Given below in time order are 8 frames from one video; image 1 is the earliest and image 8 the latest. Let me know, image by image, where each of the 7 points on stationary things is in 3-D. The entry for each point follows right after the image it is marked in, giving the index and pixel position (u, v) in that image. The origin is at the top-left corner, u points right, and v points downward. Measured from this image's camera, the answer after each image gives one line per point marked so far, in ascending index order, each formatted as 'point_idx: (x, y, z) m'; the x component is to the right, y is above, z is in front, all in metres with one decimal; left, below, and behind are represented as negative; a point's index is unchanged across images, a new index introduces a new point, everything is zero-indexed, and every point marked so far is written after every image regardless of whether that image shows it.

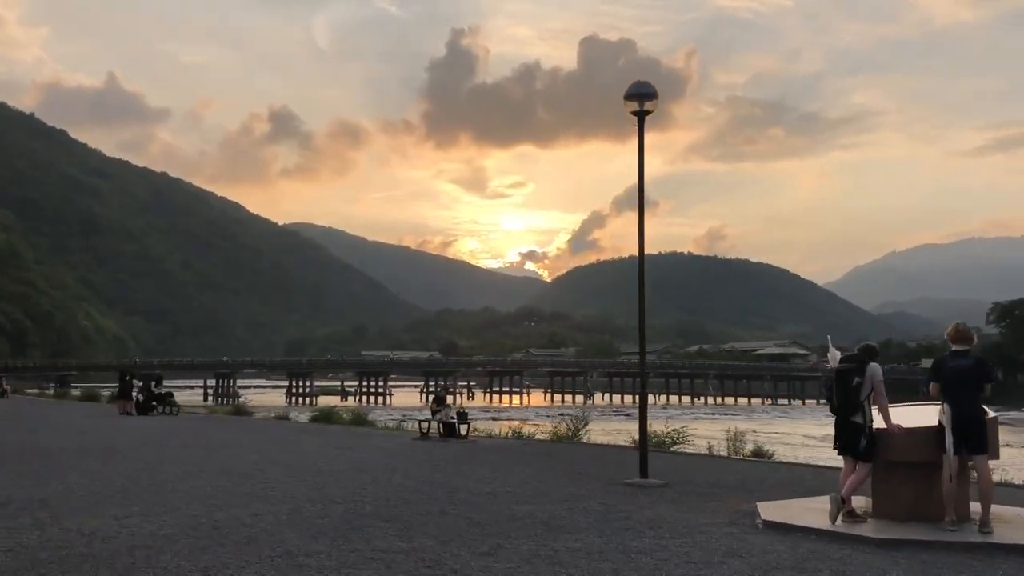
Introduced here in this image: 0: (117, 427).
0: (-7.7, -3.4, +17.8) m
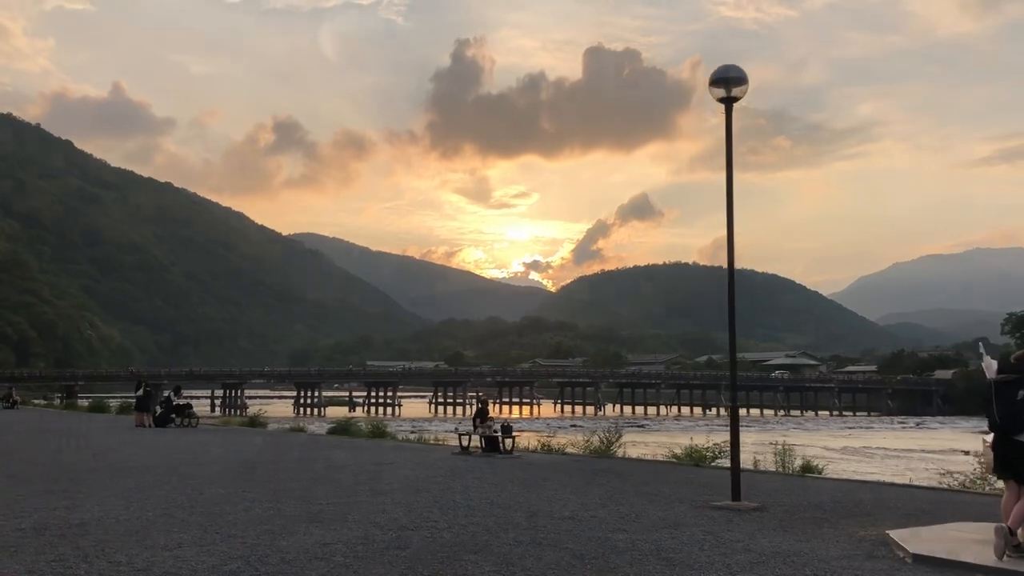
0: (-7.0, -3.5, +17.0) m
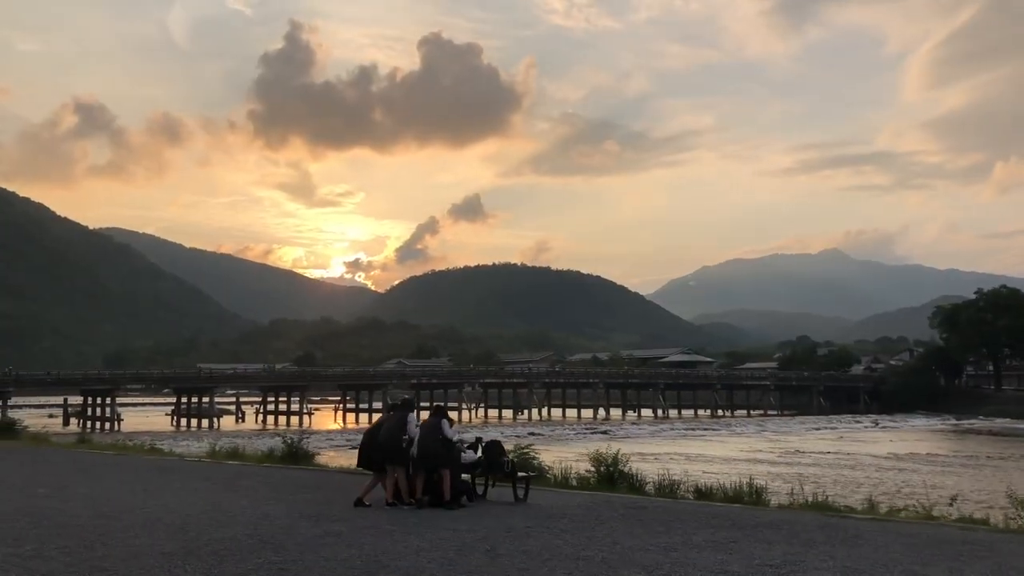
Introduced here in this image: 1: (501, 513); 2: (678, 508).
0: (-5.7, -3.0, +16.2) m
1: (-0.1, -1.9, +7.8) m
2: (+1.5, -2.0, +8.2) m
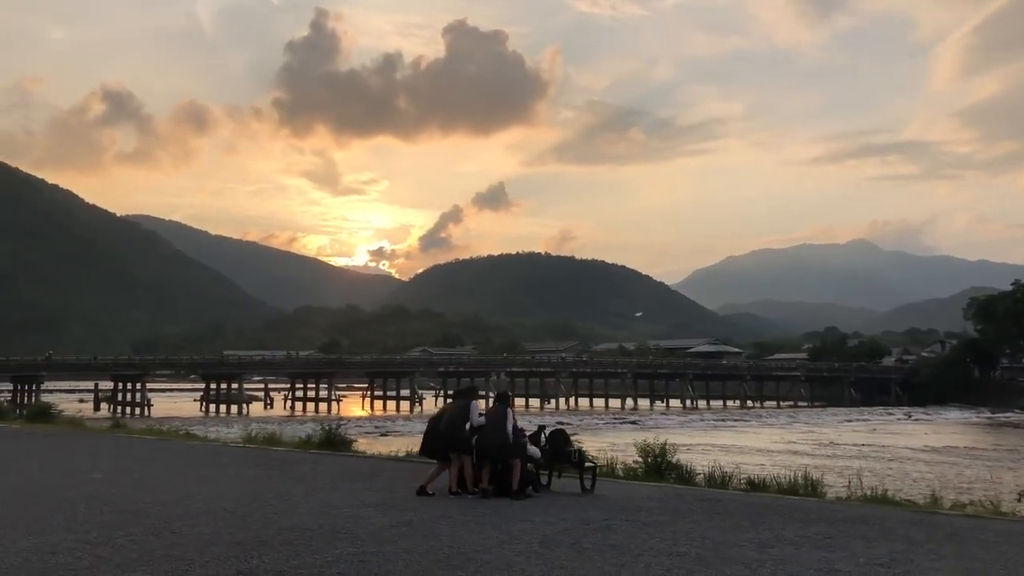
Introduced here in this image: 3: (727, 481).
0: (-4.9, -2.7, +16.1) m
1: (+0.5, -1.8, +7.5) m
2: (+2.1, -1.9, +7.9) m
3: (+3.4, -3.1, +14.6) m
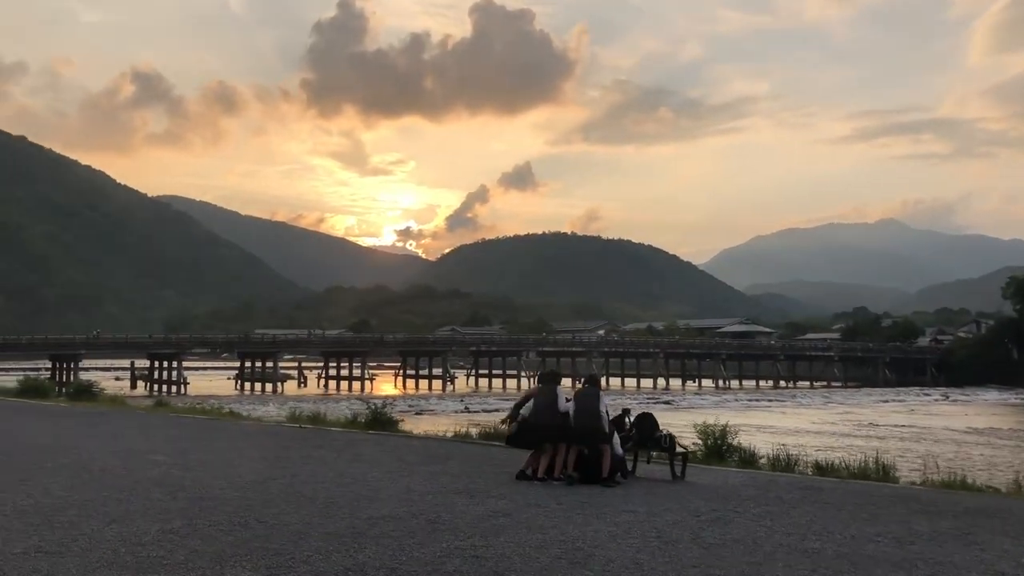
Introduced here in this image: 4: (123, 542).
0: (-4.0, -2.4, +15.8) m
1: (+1.2, -1.6, +7.1) m
2: (+2.8, -1.7, +7.4) m
3: (+4.3, -2.7, +14.1) m
4: (-2.2, -1.4, +5.0) m
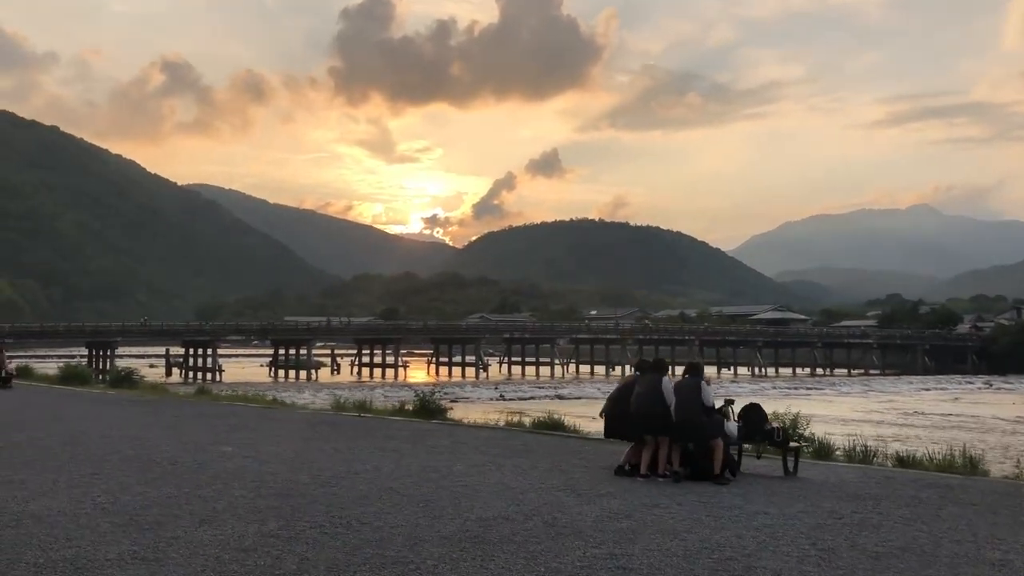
0: (-3.0, -2.1, +15.4) m
1: (+2.0, -1.4, +6.5) m
2: (+3.6, -1.5, +6.8) m
3: (+5.3, -2.5, +13.5) m
4: (-1.5, -1.3, +4.6) m
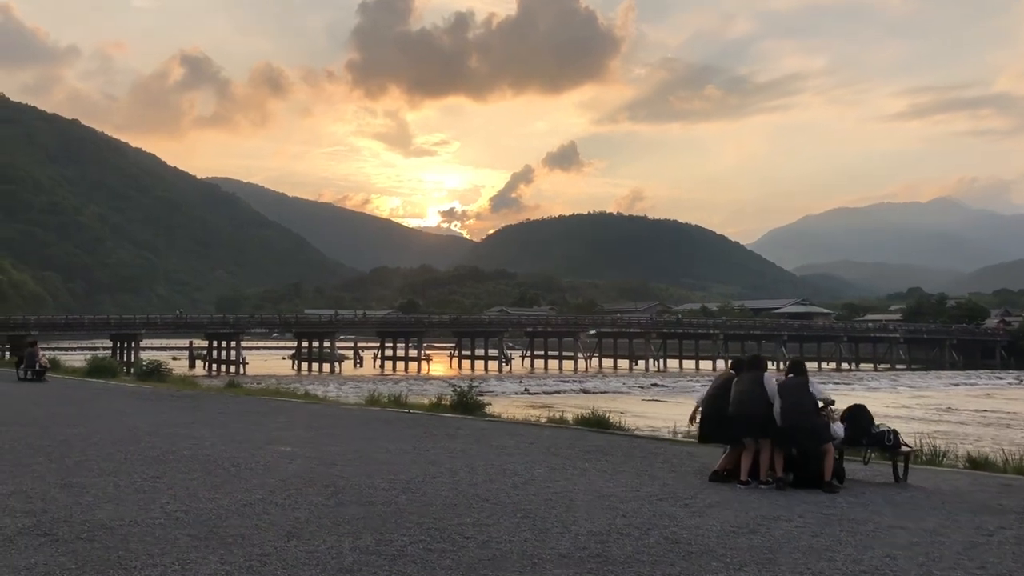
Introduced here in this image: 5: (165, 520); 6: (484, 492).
0: (-2.2, -2.0, +15.0) m
1: (+2.6, -1.4, +6.0) m
2: (+4.2, -1.5, +6.2) m
3: (+6.1, -2.4, +12.9) m
4: (-0.9, -1.2, +4.1) m
5: (-1.9, -1.3, +5.0) m
6: (-0.2, -1.4, +6.3) m
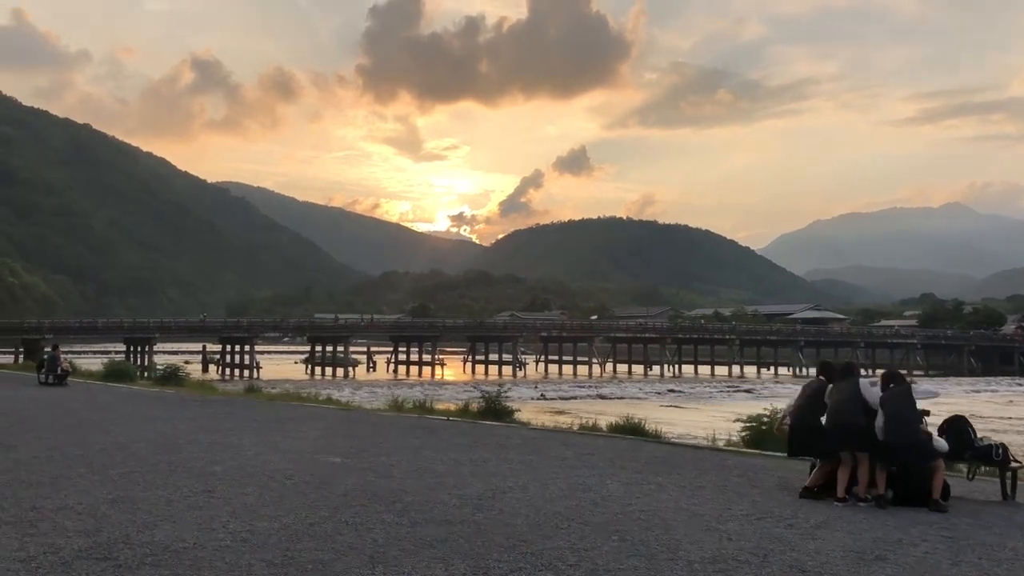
0: (-1.6, -2.0, +14.5) m
1: (+3.1, -1.4, +5.5) m
2: (+4.7, -1.5, +5.7) m
3: (+6.6, -2.4, +12.3) m
4: (-0.4, -1.2, +3.6) m
5: (-1.4, -1.3, +4.6) m
6: (+0.3, -1.4, +5.8) m
